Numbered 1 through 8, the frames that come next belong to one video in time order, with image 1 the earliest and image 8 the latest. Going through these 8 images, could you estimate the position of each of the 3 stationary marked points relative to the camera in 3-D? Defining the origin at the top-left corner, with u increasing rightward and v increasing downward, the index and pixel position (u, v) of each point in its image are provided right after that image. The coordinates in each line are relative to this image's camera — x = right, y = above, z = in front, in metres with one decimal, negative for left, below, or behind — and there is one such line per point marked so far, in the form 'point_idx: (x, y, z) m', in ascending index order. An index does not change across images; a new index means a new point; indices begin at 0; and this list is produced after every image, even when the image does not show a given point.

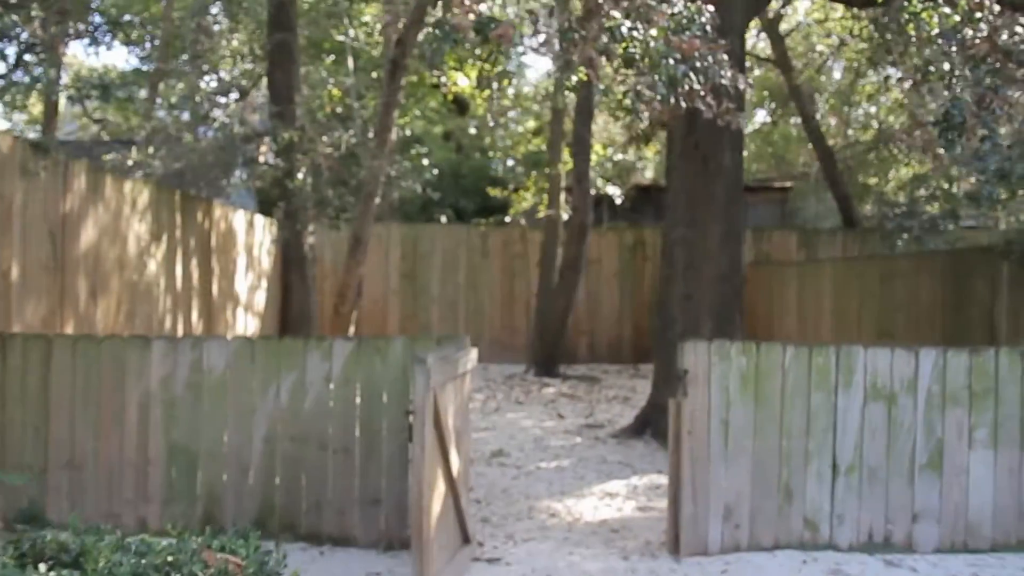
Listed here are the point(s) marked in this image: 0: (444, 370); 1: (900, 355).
0: (-0.5, -0.6, +7.2) m
1: (+2.6, -0.4, +6.8) m
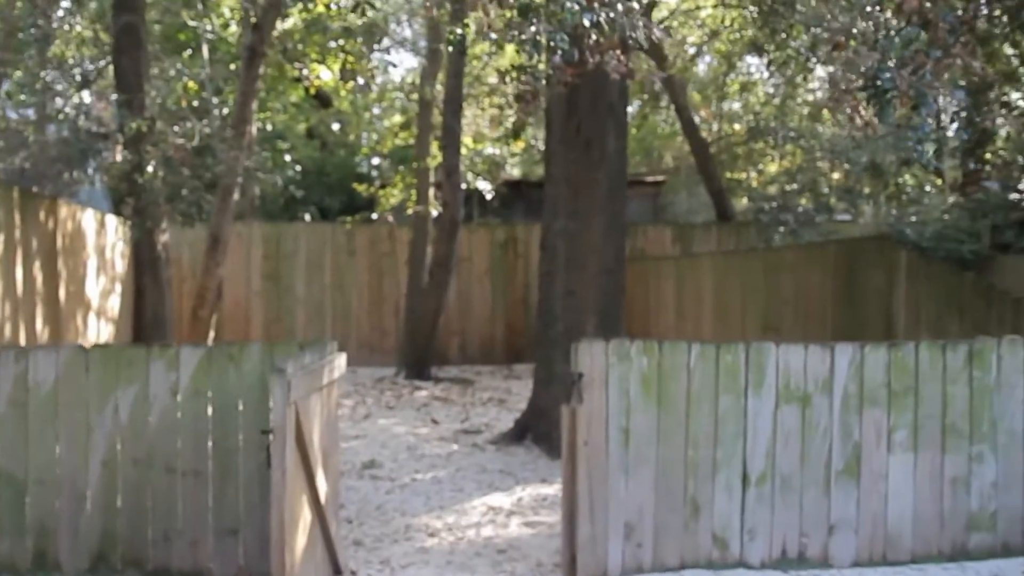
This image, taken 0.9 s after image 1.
0: (-1.2, -0.6, +6.2) m
1: (+1.8, -0.4, +6.3) m
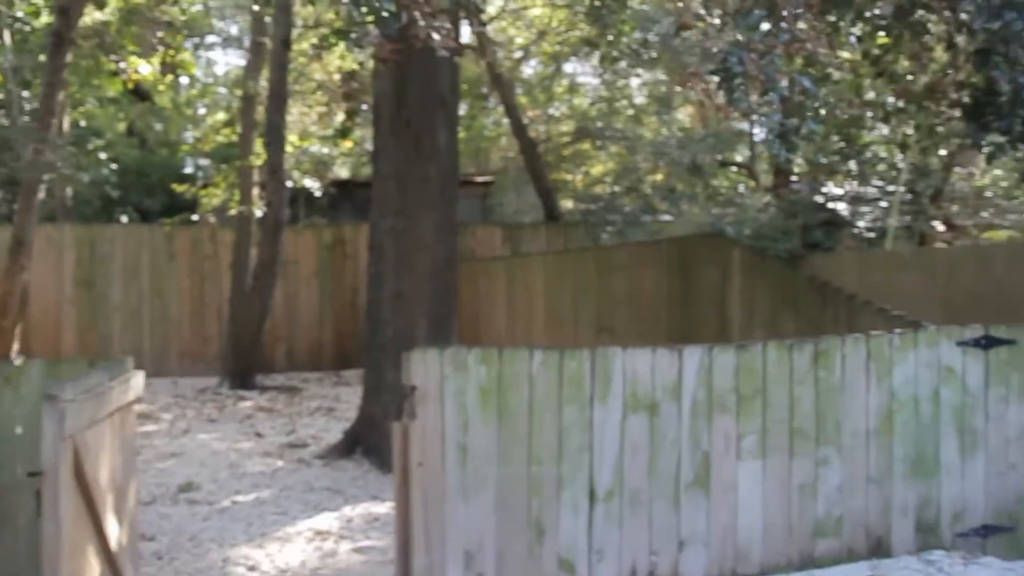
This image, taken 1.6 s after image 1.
0: (-2.2, -0.6, +5.3) m
1: (+0.8, -0.4, +5.9) m
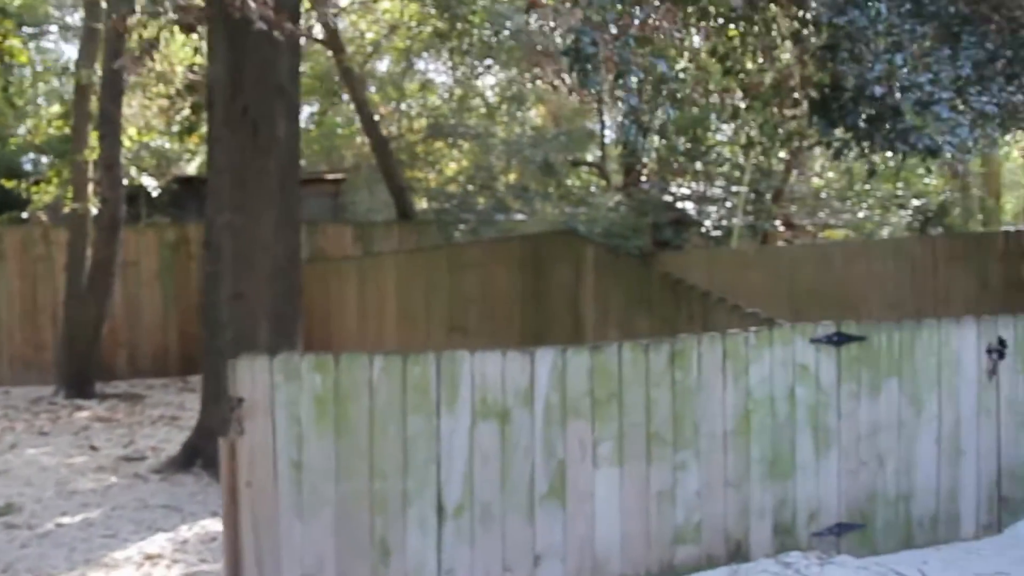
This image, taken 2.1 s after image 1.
0: (-2.9, -0.6, +4.5) m
1: (0.0, -0.4, +5.5) m
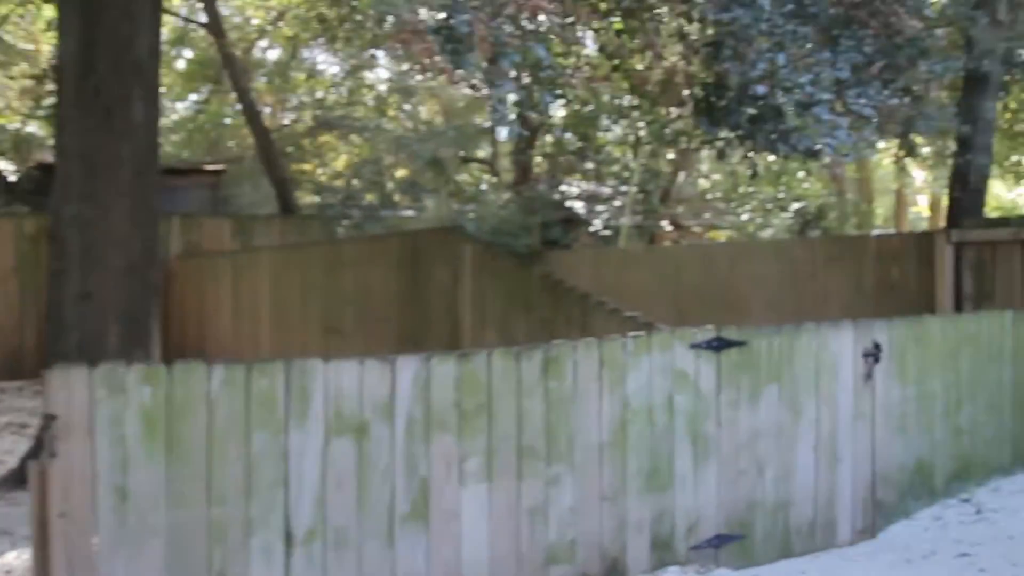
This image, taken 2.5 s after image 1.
0: (-3.5, -0.6, +3.8) m
1: (-0.7, -0.4, +5.1) m
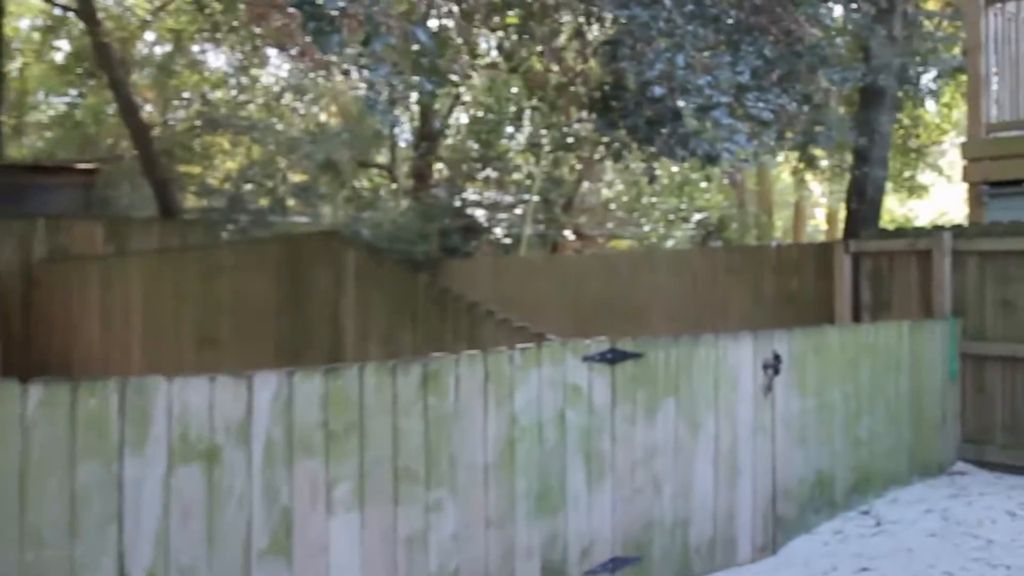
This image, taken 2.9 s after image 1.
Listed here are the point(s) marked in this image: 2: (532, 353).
0: (-3.9, -0.6, +3.0) m
1: (-1.3, -0.4, +4.5) m
2: (+0.1, -0.3, +5.4) m
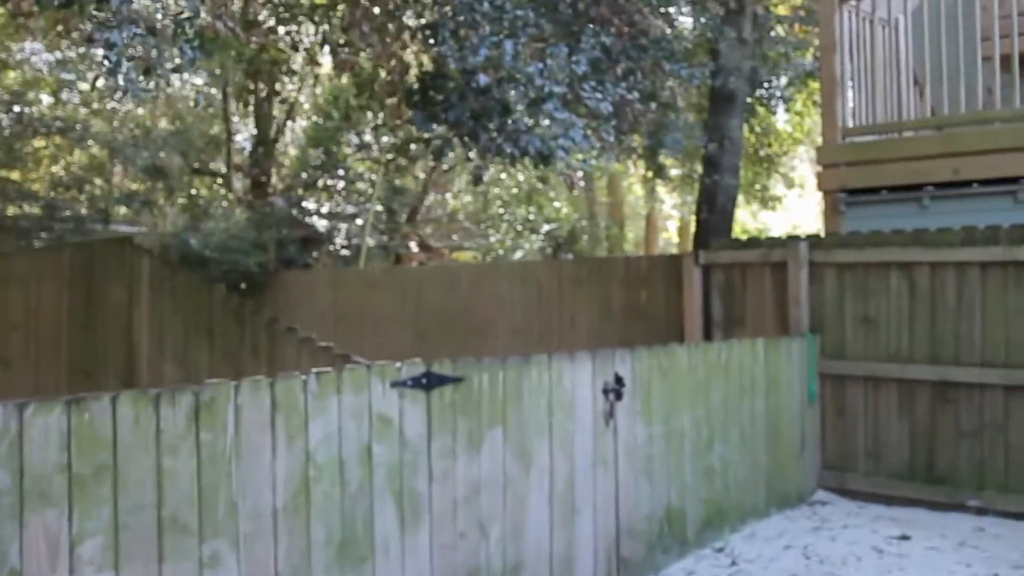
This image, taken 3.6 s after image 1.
0: (-4.4, -0.6, +1.5) m
1: (-2.0, -0.5, +3.4) m
2: (-0.8, -0.4, +4.5) m
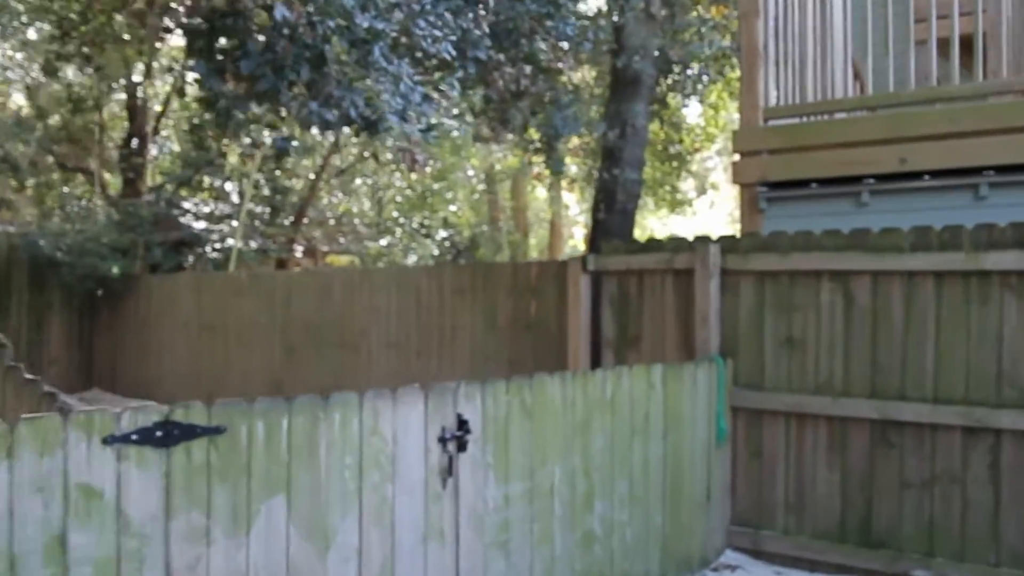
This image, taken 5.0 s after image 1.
0: (-4.8, -0.6, 0.0) m
1: (-2.5, -0.4, +2.1) m
2: (-1.4, -0.4, +3.3) m
